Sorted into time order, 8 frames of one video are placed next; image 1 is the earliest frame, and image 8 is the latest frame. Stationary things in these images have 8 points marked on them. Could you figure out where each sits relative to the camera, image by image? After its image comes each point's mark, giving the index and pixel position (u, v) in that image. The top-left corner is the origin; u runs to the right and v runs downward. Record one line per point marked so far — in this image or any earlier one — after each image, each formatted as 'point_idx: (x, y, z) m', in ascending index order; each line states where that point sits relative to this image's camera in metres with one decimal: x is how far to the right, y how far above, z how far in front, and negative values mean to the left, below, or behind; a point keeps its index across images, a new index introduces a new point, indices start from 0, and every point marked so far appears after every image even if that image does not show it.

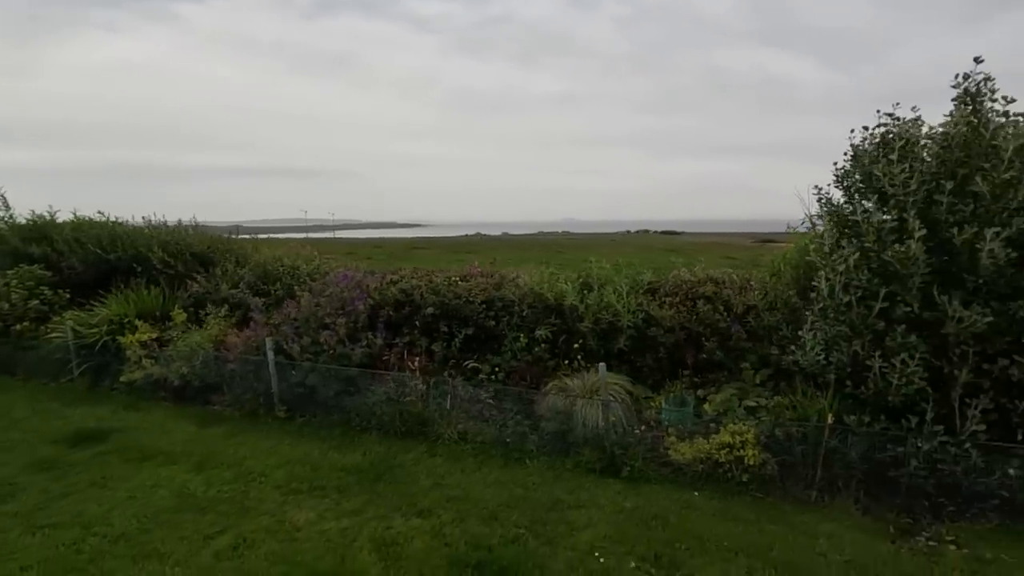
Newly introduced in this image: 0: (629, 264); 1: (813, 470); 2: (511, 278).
0: (+1.6, +0.3, +7.2) m
1: (+2.6, -1.6, +4.7) m
2: (0.0, +0.1, +7.0) m
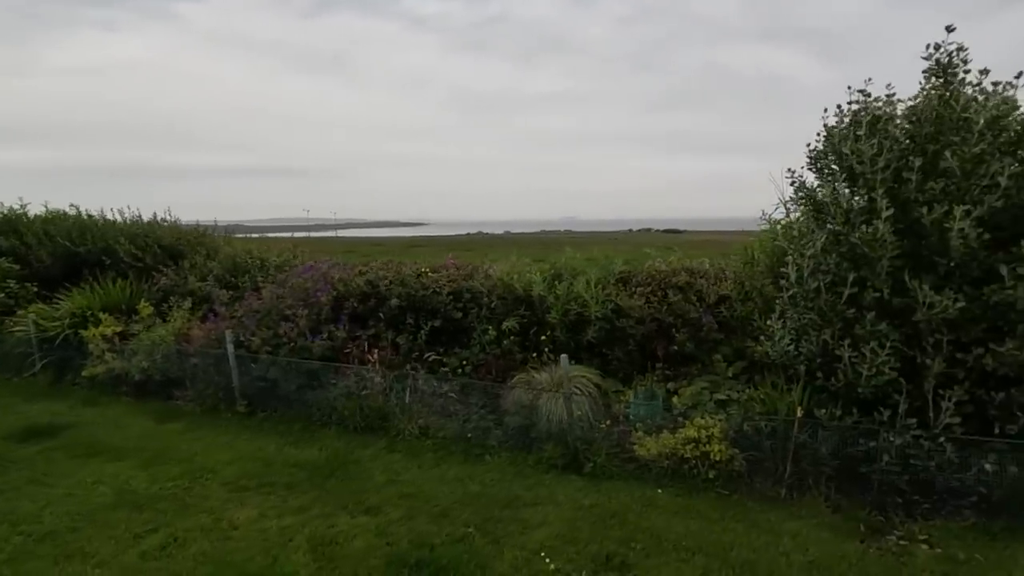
0: (+1.2, +0.4, +7.0) m
1: (+2.2, -1.5, +4.4) m
2: (-0.4, +0.2, +6.8) m
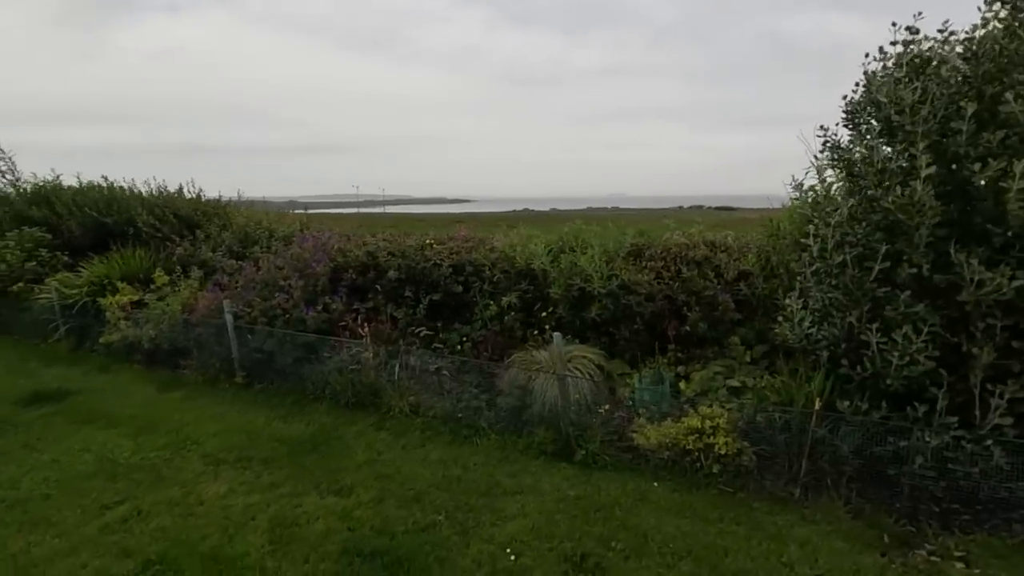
0: (+1.3, +0.7, +6.5) m
1: (+2.1, -1.3, +3.9) m
2: (-0.3, +0.5, +6.4) m
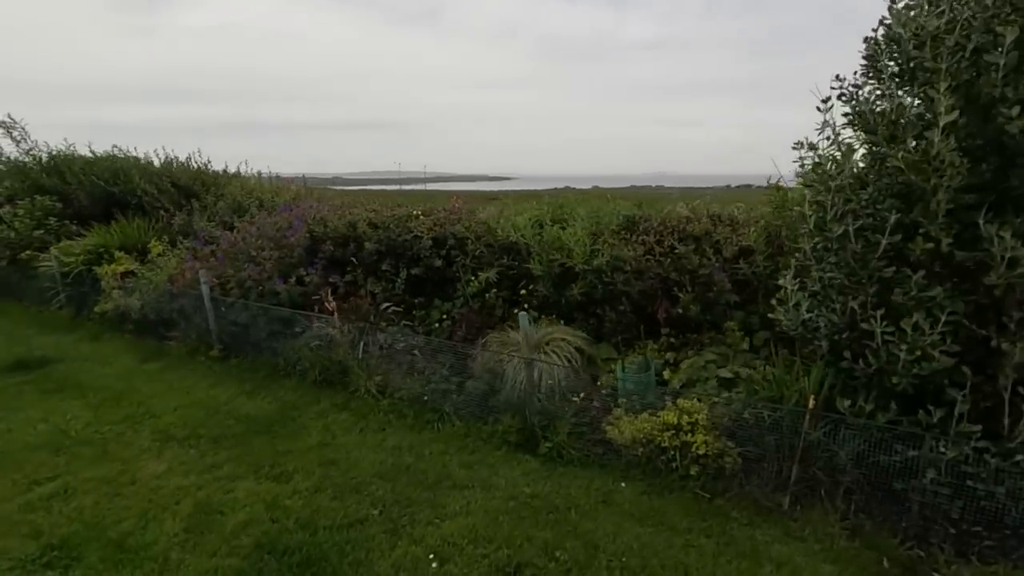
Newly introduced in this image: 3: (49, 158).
0: (+1.2, +1.0, +5.9) m
1: (+1.7, -1.2, +3.4) m
2: (-0.4, +0.8, +6.0) m
3: (-8.4, +2.3, +9.7) m
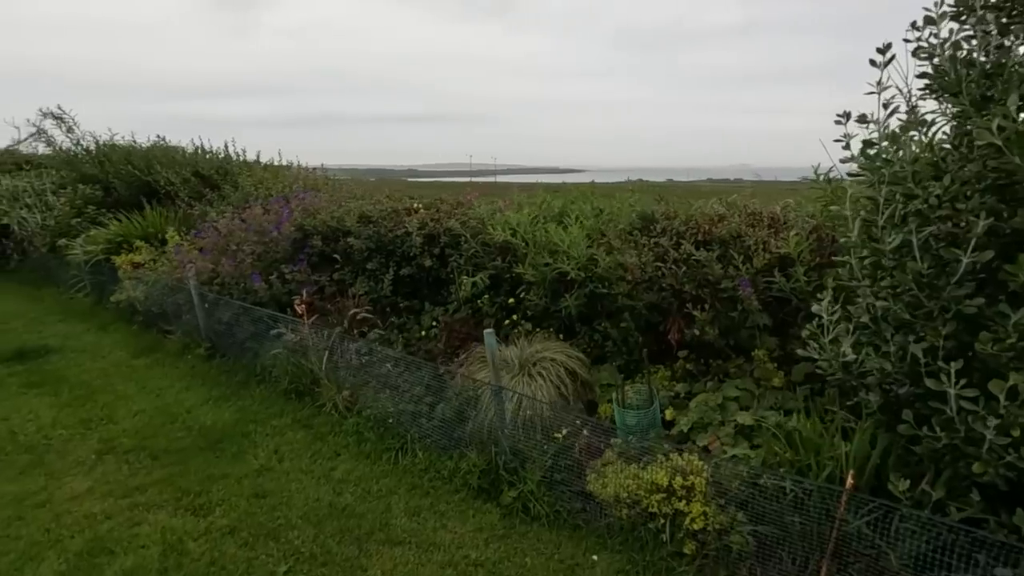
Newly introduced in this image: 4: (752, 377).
0: (+1.2, +0.9, +5.0) m
1: (+1.4, -1.3, +2.5) m
2: (-0.4, +0.8, +5.3) m
3: (-7.8, +2.6, +10.0) m
4: (+1.6, -0.6, +3.5) m
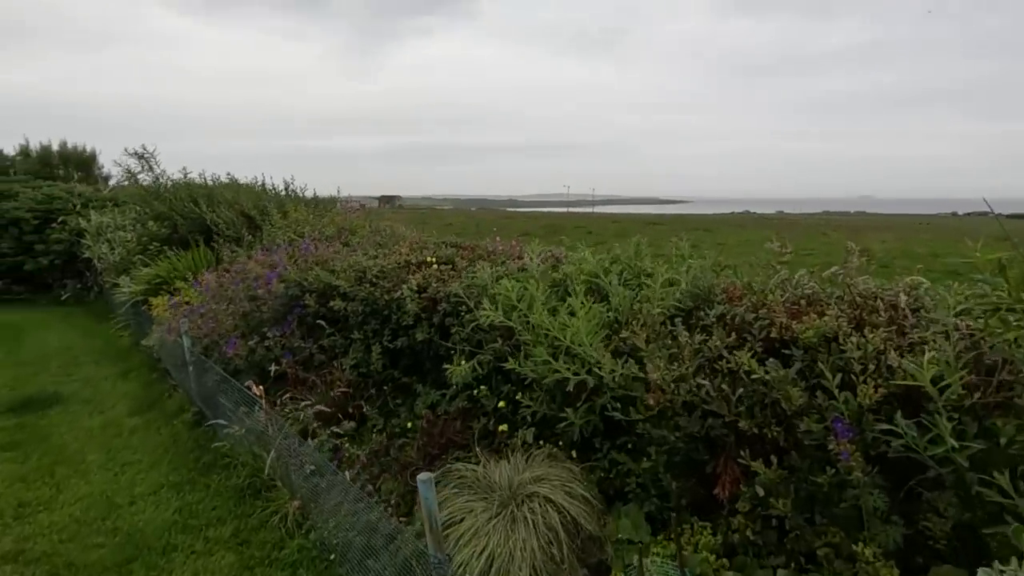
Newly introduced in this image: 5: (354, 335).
0: (+1.3, +0.2, +3.7) m
1: (+1.0, -1.8, +1.1) m
2: (-0.2, +0.2, +4.3) m
3: (-6.6, +1.9, +10.3) m
4: (+1.3, -1.2, +2.1) m
5: (-1.3, -0.4, +4.4) m
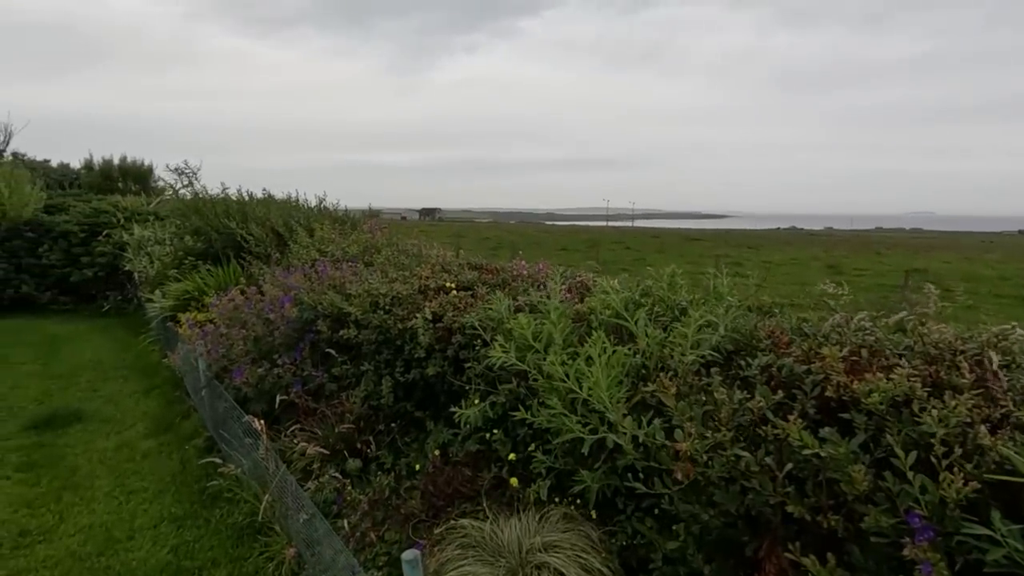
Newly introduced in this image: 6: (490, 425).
0: (+1.4, 0.0, +3.3) m
1: (+0.9, -2.0, +0.7) m
2: (-0.1, -0.1, +4.0) m
3: (-6.0, +1.7, +10.5) m
4: (+1.3, -1.4, +1.7) m
5: (-1.1, -0.6, +4.2) m
6: (-0.1, -0.8, +3.3) m
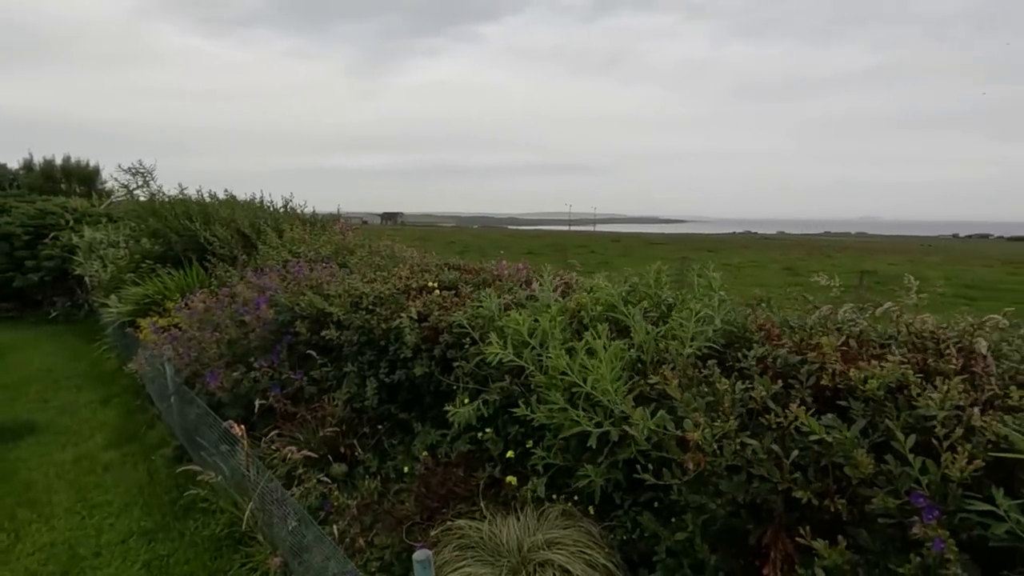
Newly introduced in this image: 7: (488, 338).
0: (+1.4, 0.0, +3.4) m
1: (+1.0, -1.9, +0.7) m
2: (-0.2, -0.1, +3.9) m
3: (-6.5, +1.6, +10.0) m
4: (+1.4, -1.3, +1.7) m
5: (-1.2, -0.6, +4.1) m
6: (-0.2, -0.8, +3.3) m
7: (-0.1, -0.3, +3.5) m
